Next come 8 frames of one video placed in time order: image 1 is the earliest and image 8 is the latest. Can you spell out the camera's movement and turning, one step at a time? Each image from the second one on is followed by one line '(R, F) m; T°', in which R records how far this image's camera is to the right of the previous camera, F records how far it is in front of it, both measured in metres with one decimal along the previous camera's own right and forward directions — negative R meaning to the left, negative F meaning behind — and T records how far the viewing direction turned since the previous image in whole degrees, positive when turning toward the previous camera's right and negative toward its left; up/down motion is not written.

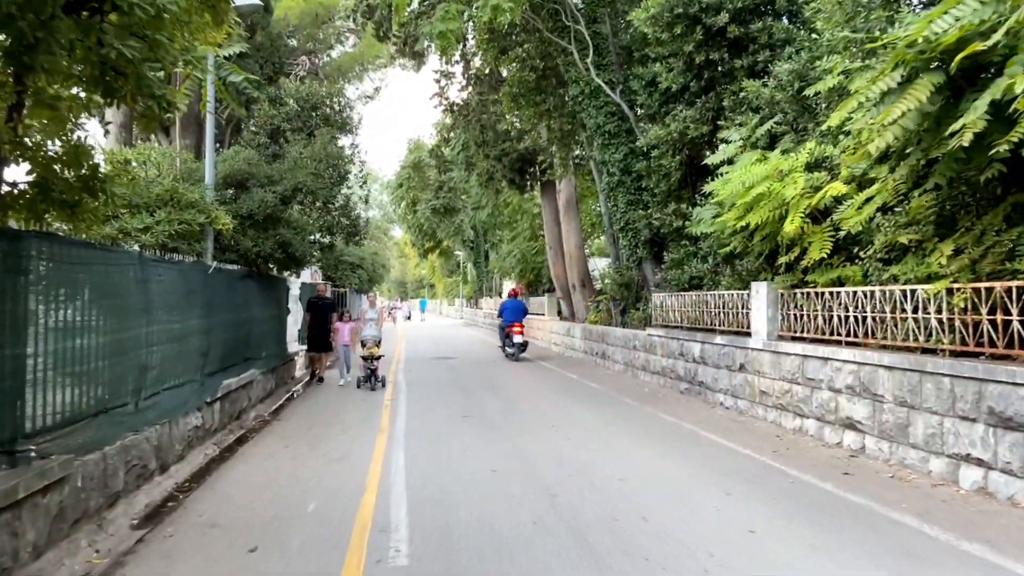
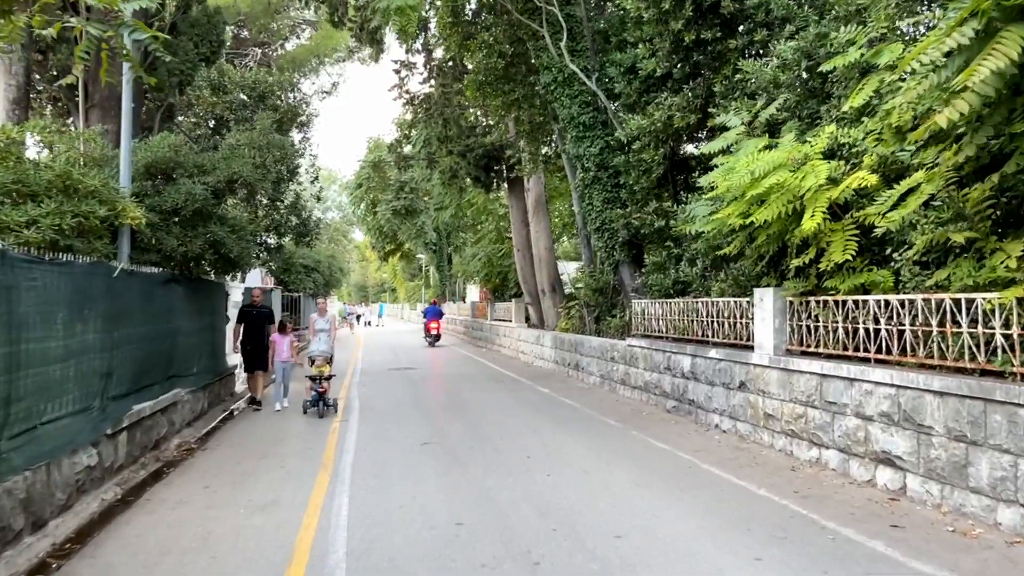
(-0.1, +1.5) m; +3°
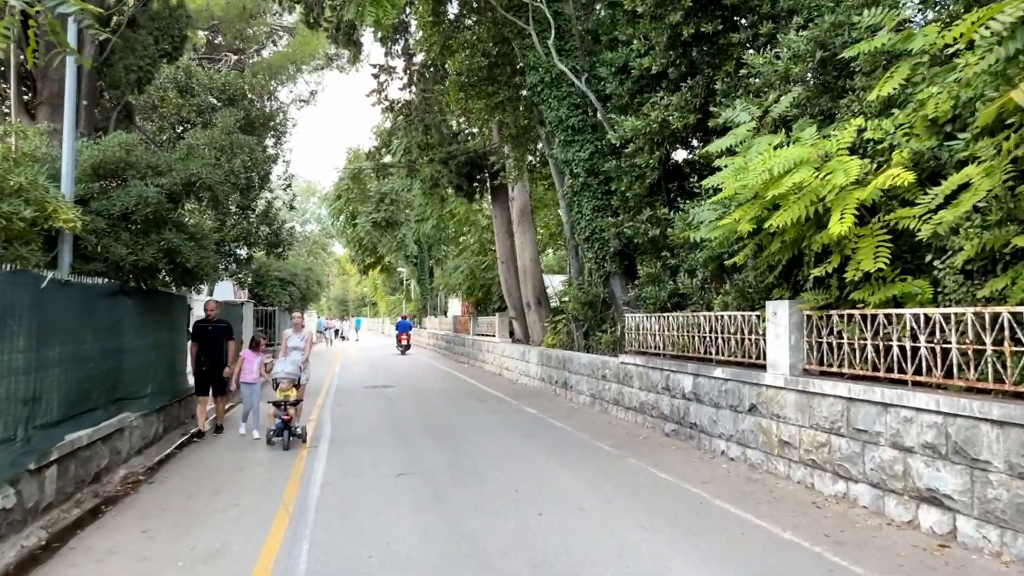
(0.0, +0.9) m; +1°
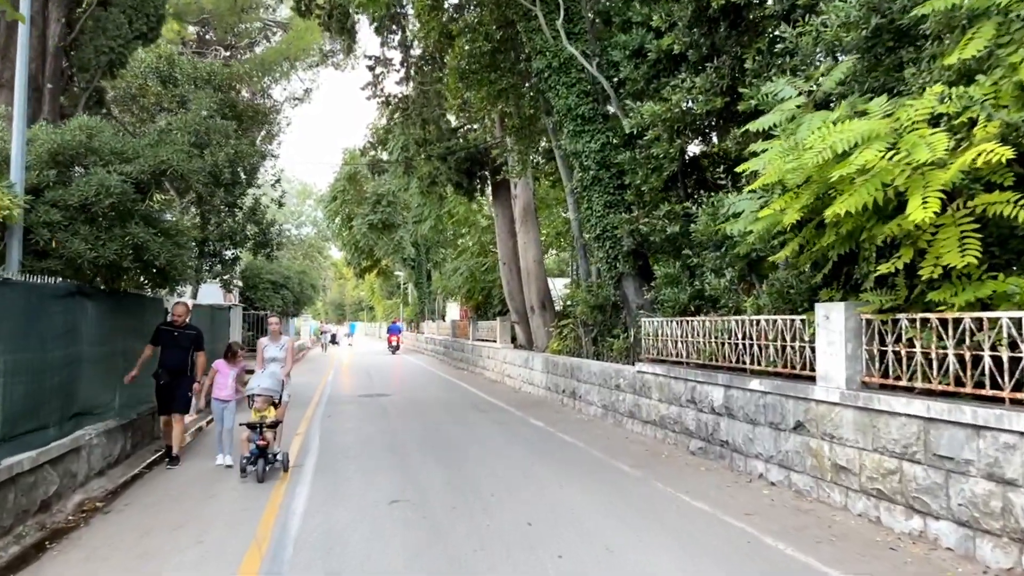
(-0.1, +1.1) m; 0°
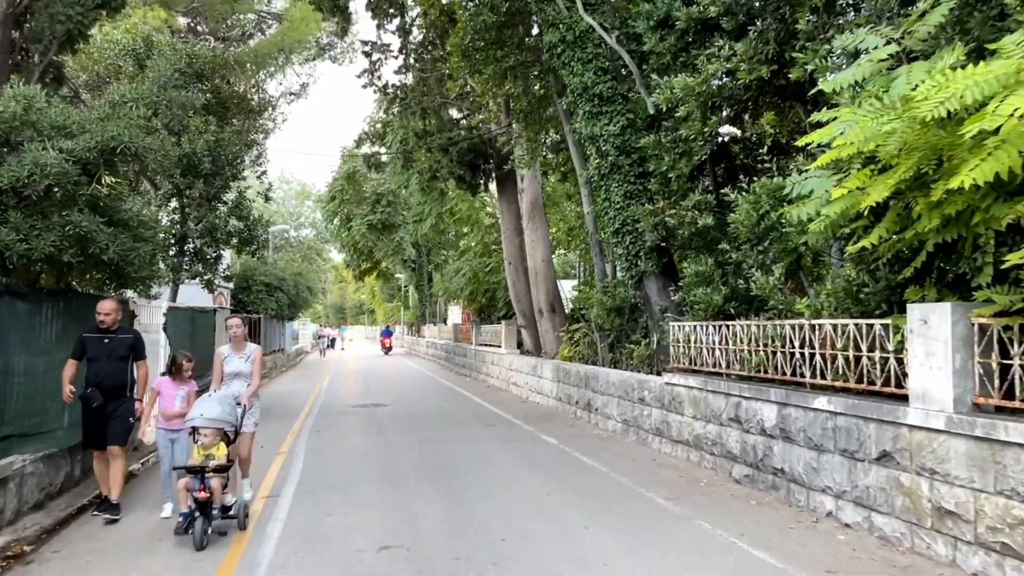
(-0.1, +1.4) m; 0°
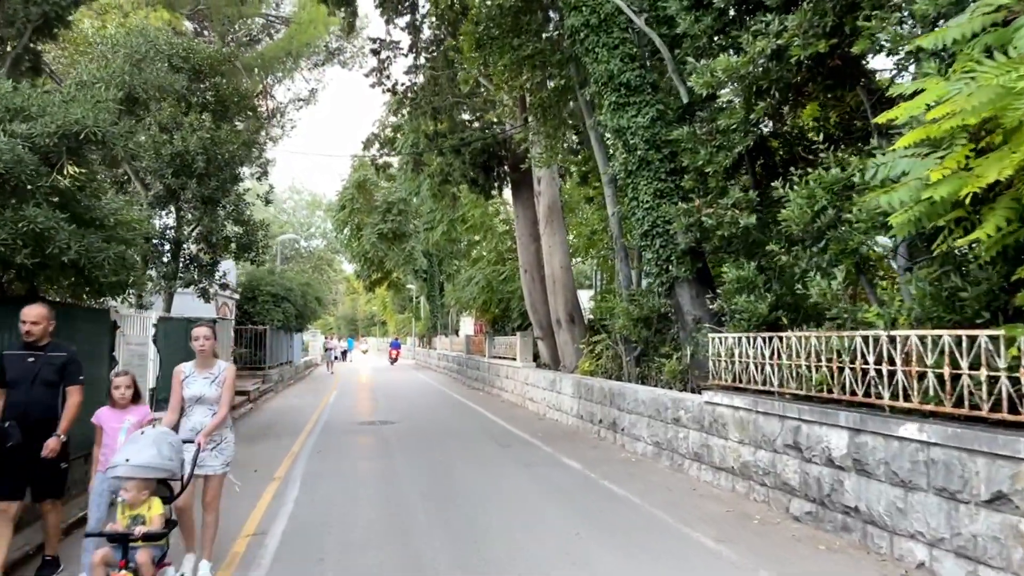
(-0.1, +1.1) m; -1°
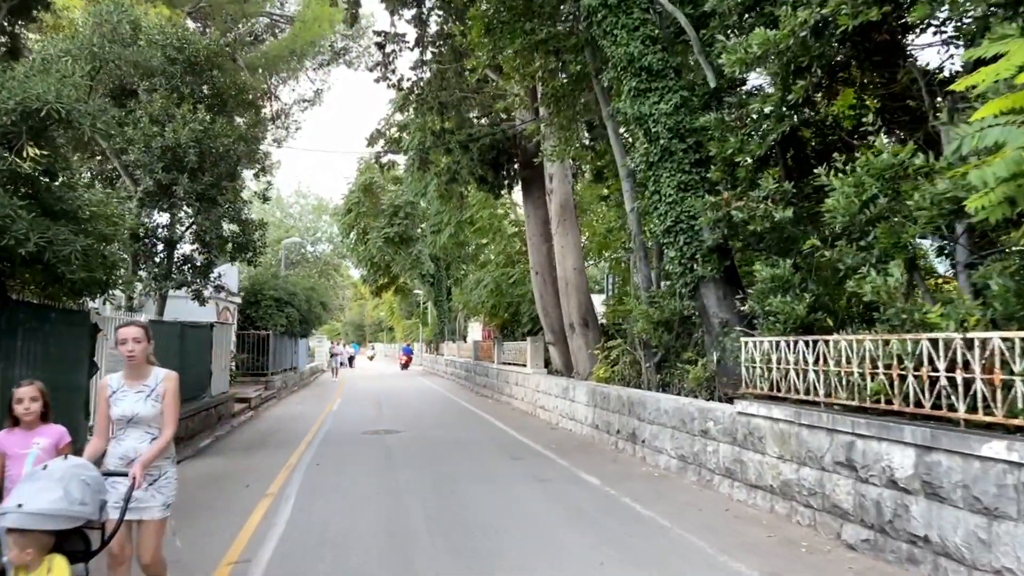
(-0.1, +0.8) m; -1°
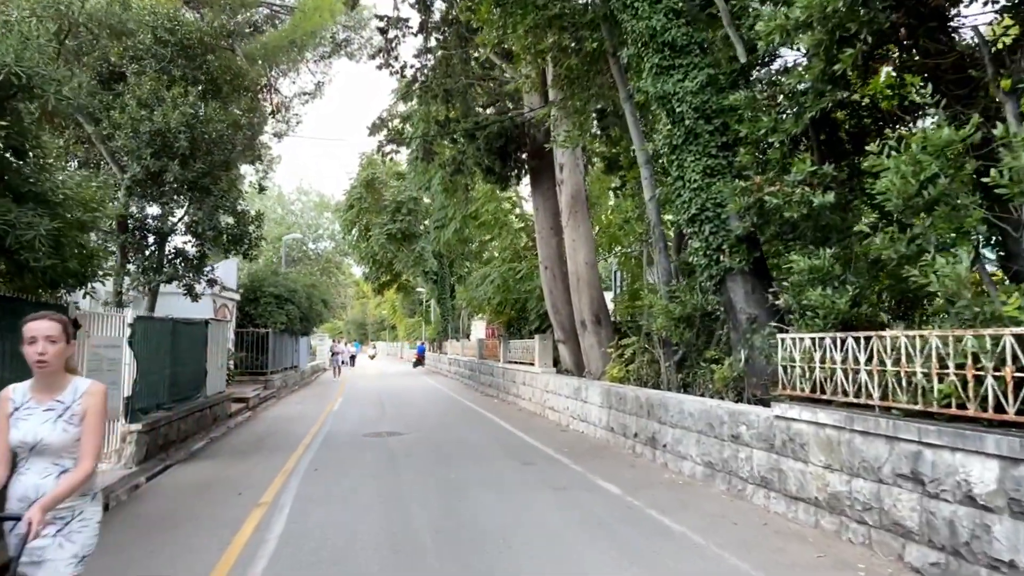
(-0.1, +0.7) m; 0°
